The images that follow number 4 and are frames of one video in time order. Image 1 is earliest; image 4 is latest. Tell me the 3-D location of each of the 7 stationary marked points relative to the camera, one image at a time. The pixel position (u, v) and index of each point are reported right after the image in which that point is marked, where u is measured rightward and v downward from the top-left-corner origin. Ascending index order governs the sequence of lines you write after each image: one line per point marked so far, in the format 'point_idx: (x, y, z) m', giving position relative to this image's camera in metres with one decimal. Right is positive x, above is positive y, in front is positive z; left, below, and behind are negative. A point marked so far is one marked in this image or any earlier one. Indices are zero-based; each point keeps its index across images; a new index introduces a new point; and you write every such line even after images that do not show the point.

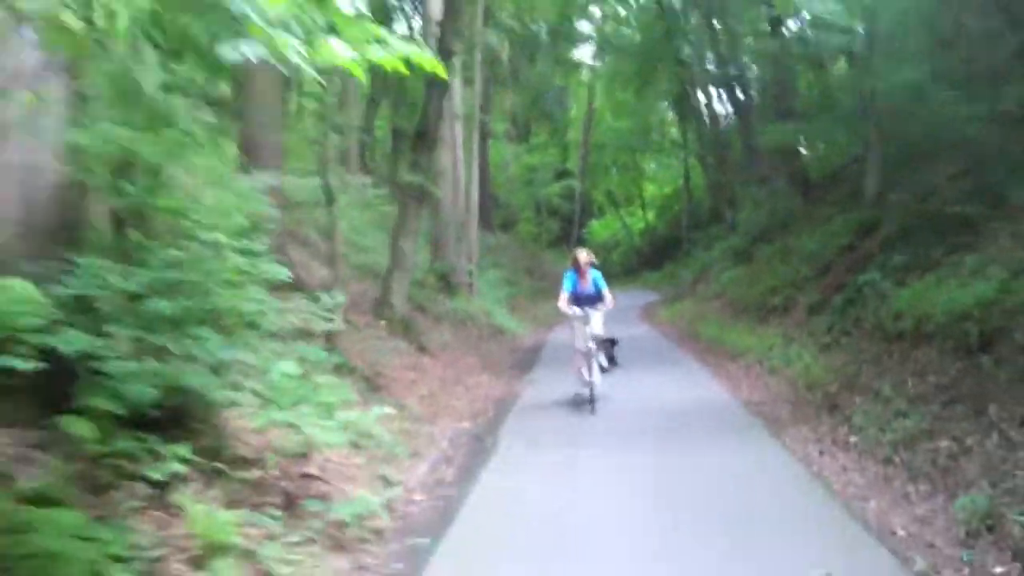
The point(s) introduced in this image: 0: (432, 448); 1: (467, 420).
0: (-0.9, -1.8, +12.0) m
1: (-0.6, -1.8, +14.2) m
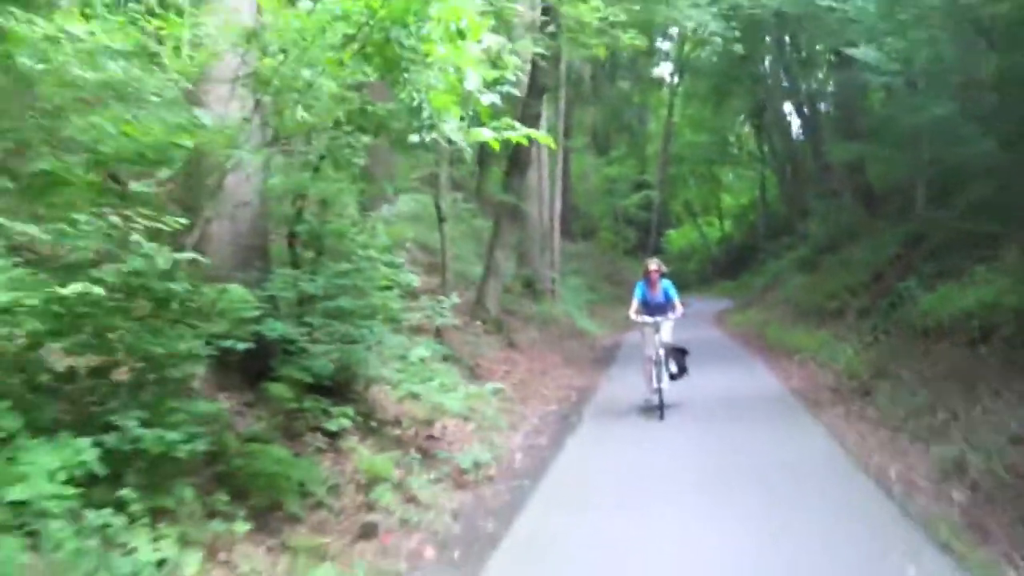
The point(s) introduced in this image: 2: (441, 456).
0: (+0.2, -1.9, +14.6) m
1: (+0.7, -1.8, +16.7) m
2: (-0.8, -1.8, +11.3) m
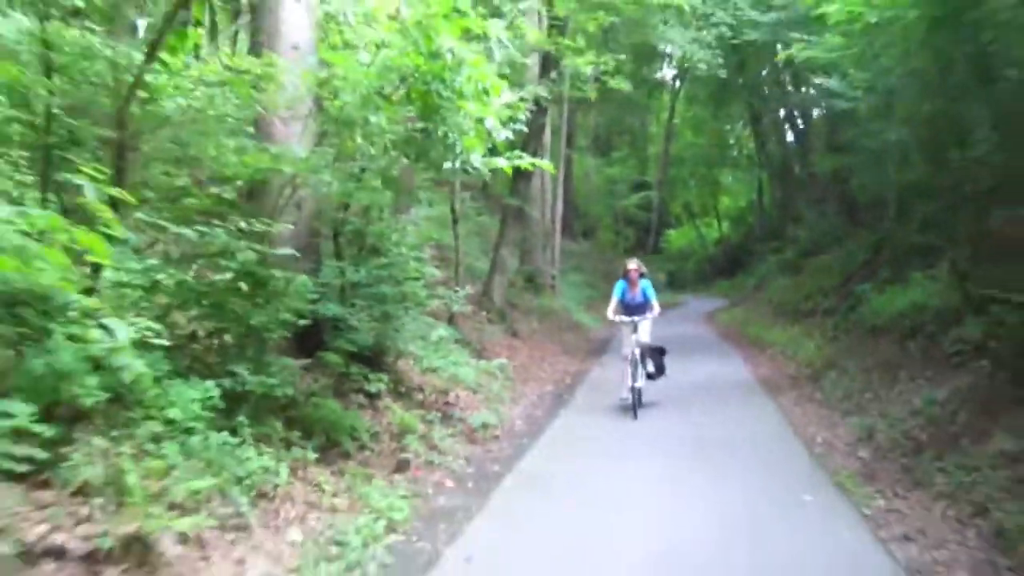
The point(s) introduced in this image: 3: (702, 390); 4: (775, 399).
0: (+0.2, -1.8, +17.1) m
1: (+0.7, -1.8, +19.2) m
2: (-0.7, -1.7, +13.8) m
3: (+3.3, -1.7, +17.9) m
4: (+4.1, -1.7, +16.2) m
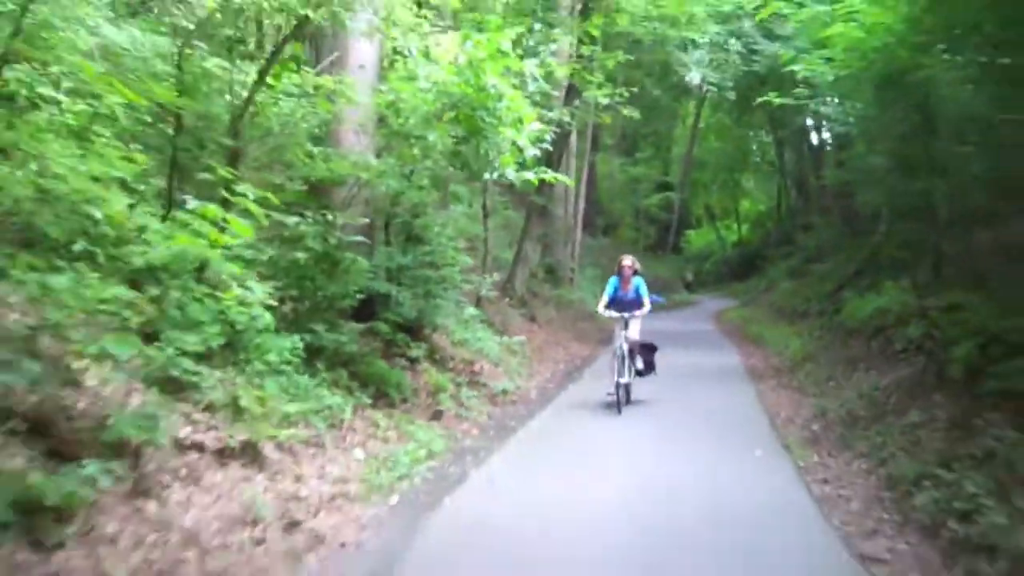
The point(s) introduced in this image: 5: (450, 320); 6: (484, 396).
0: (+0.5, -1.6, +19.6) m
1: (+1.0, -1.6, +21.7) m
2: (-0.5, -1.5, +16.4) m
3: (+3.6, -1.7, +20.4) m
4: (+4.4, -1.7, +18.7) m
5: (-1.0, -0.5, +16.6) m
6: (-0.4, -1.7, +15.9) m
